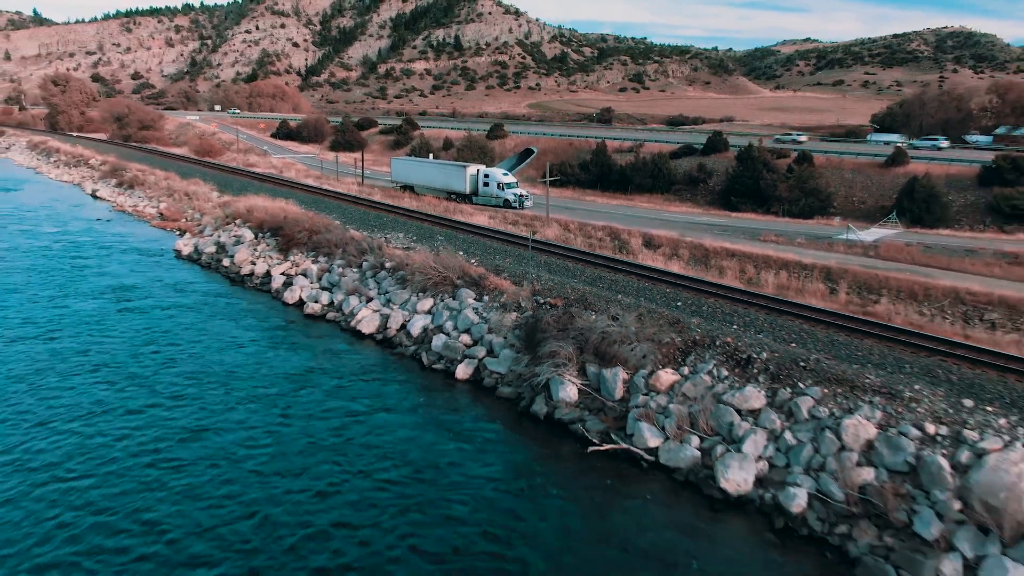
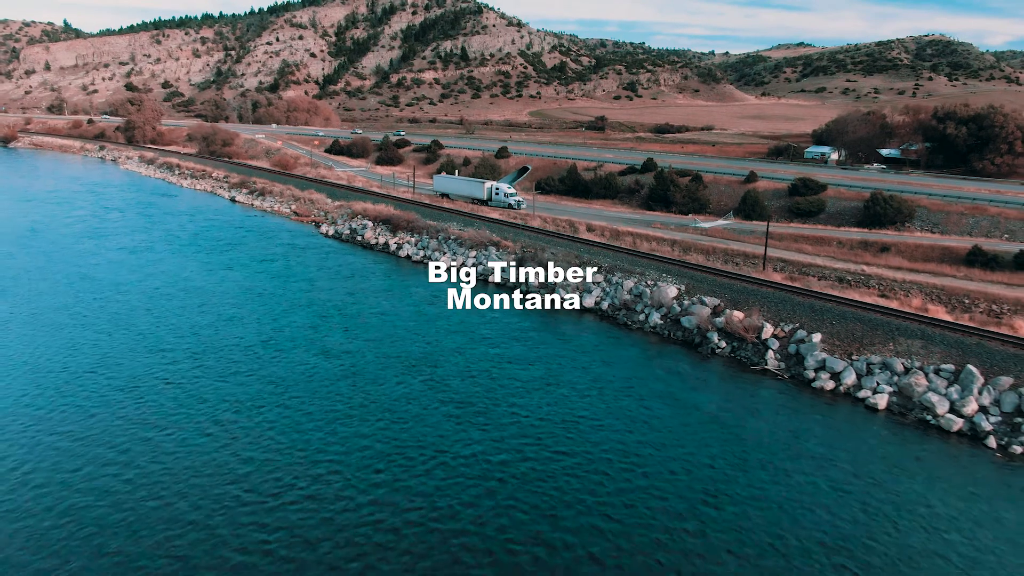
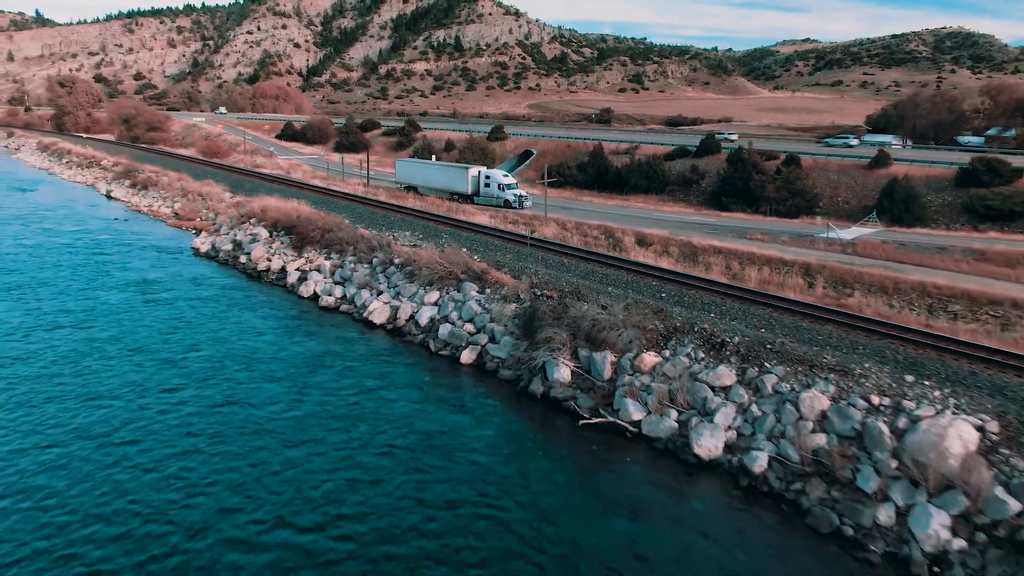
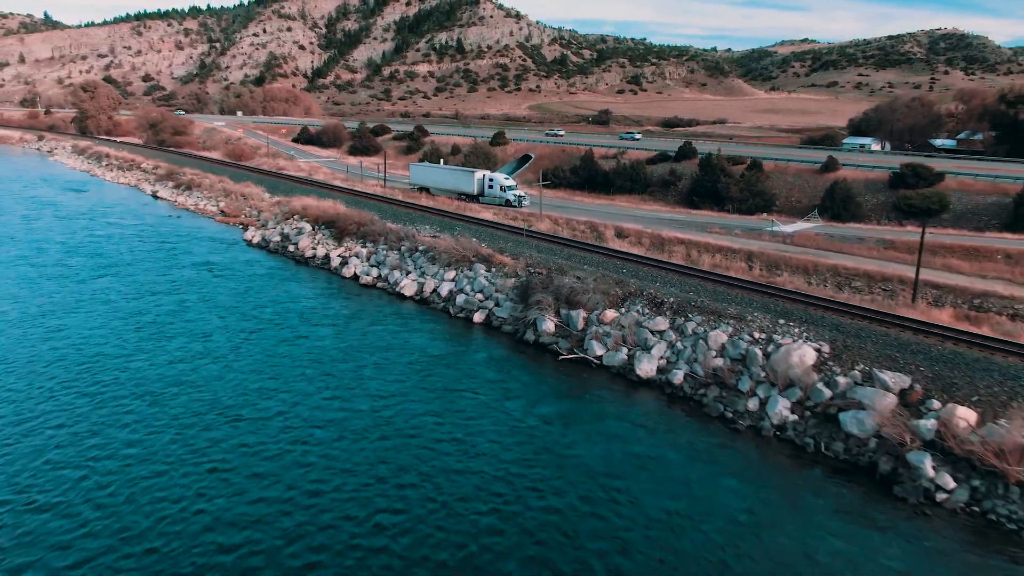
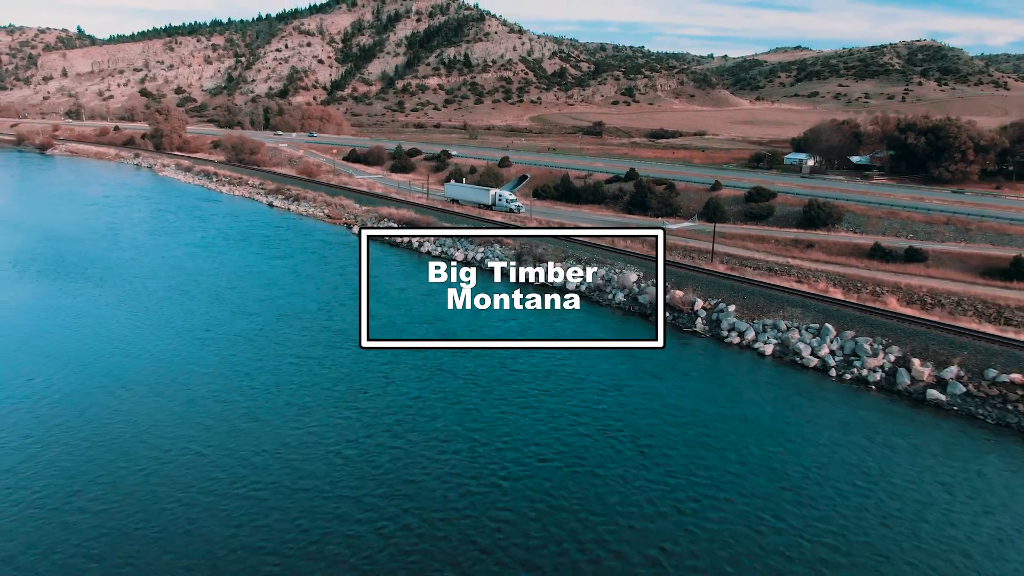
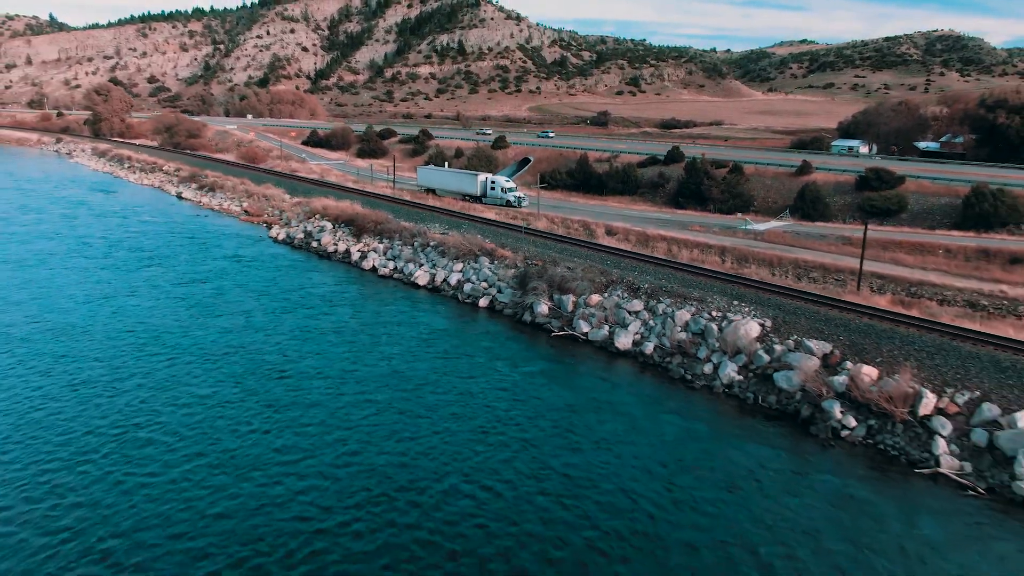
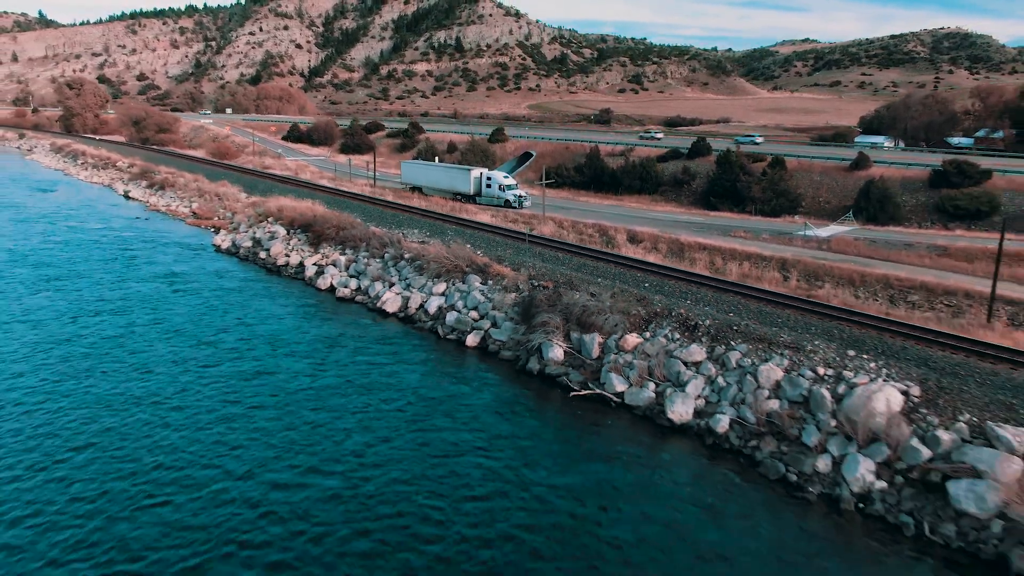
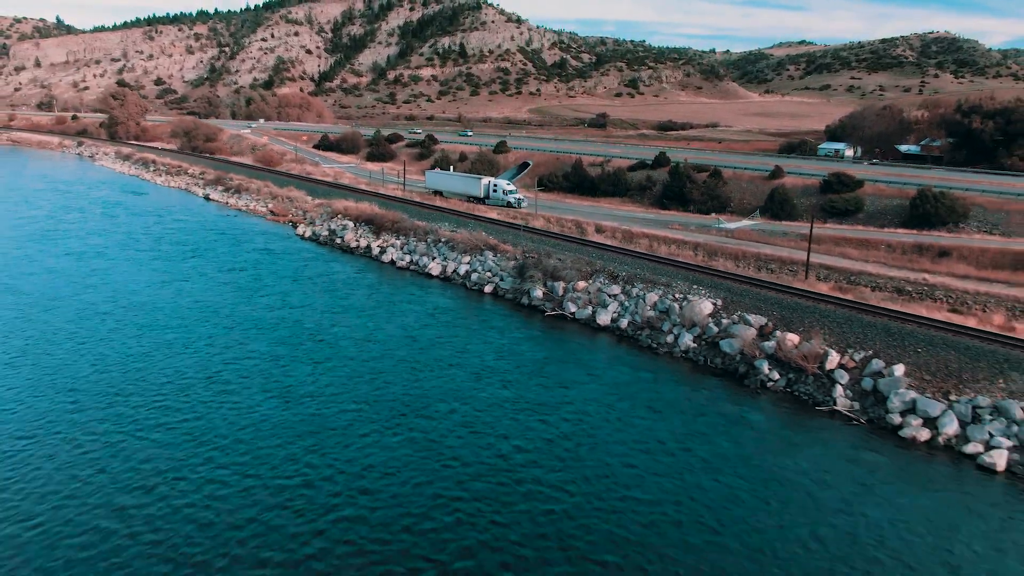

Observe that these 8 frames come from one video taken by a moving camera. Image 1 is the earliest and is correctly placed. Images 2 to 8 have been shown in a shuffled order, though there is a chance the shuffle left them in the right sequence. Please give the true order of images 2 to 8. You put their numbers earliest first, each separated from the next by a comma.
3, 7, 4, 6, 8, 2, 5
